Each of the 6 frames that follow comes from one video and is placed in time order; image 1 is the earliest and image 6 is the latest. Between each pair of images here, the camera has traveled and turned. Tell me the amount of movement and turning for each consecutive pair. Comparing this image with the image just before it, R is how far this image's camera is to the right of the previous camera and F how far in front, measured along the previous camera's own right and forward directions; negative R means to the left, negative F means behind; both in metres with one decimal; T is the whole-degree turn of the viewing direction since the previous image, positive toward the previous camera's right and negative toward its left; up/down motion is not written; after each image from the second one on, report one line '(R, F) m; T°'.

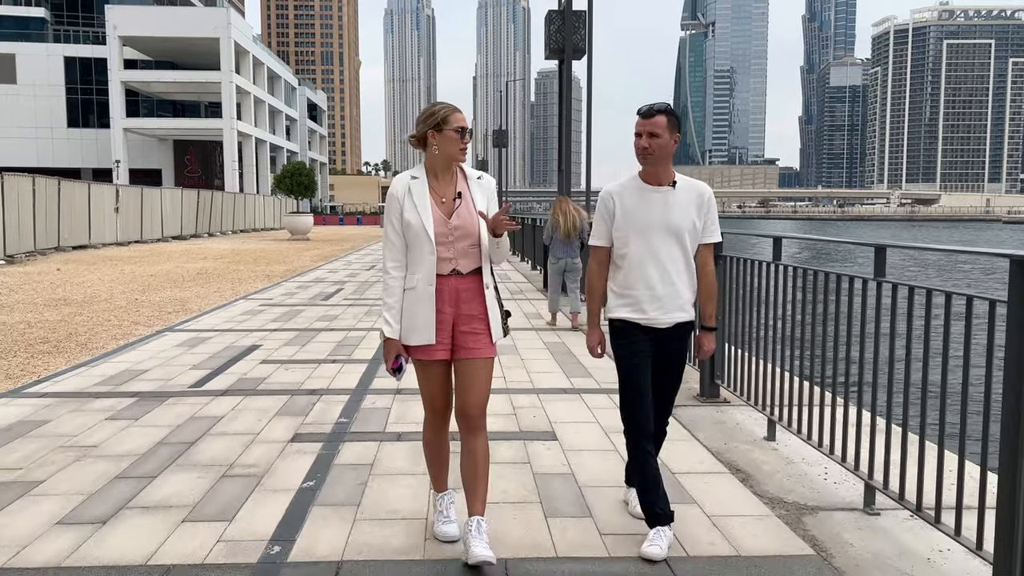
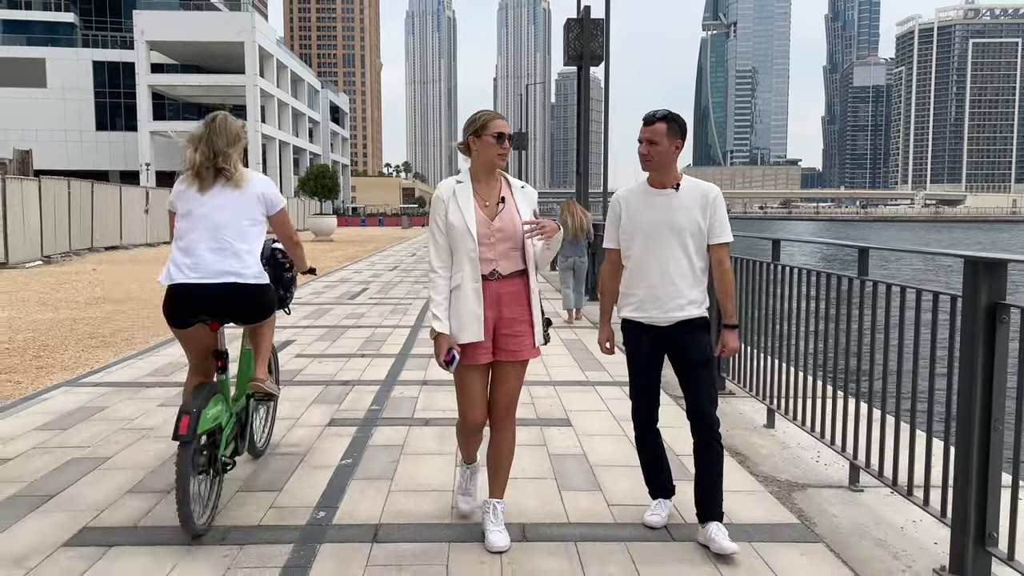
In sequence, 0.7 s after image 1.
(0.0, -0.4) m; -2°
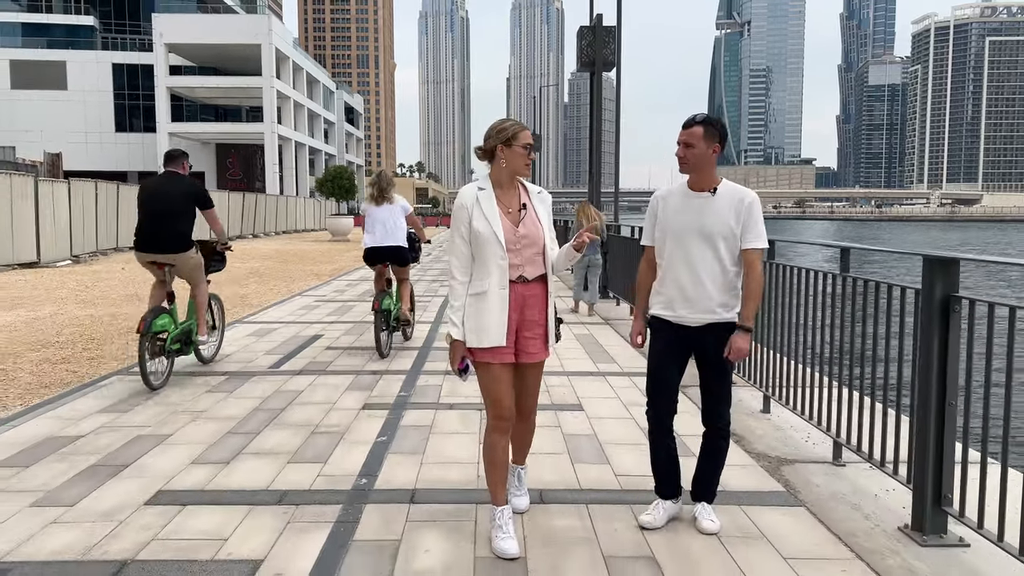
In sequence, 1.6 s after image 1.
(0.0, -0.5) m; -1°
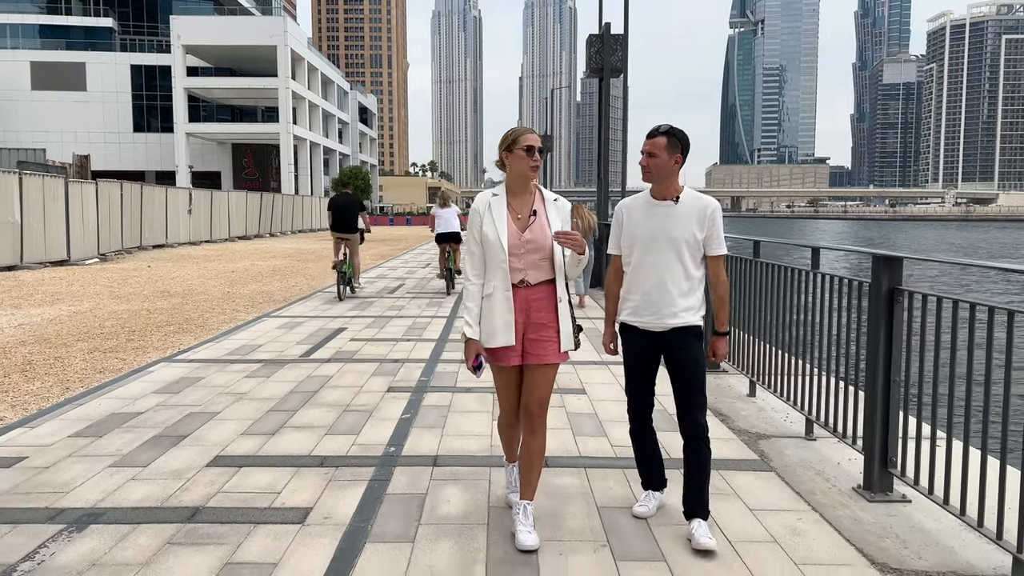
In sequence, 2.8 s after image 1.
(0.0, -0.6) m; -1°
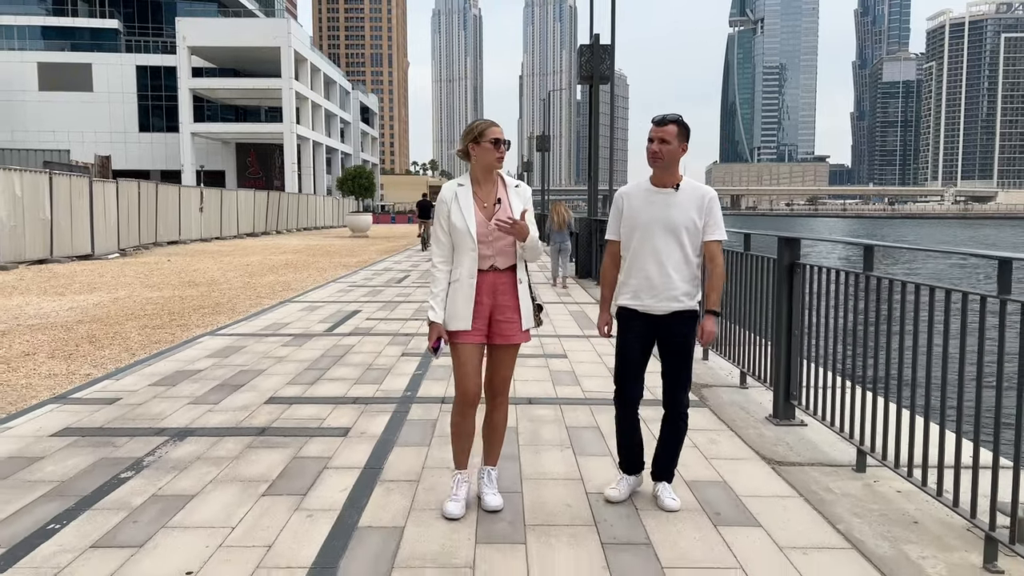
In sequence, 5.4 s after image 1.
(+0.1, -1.2) m; 0°
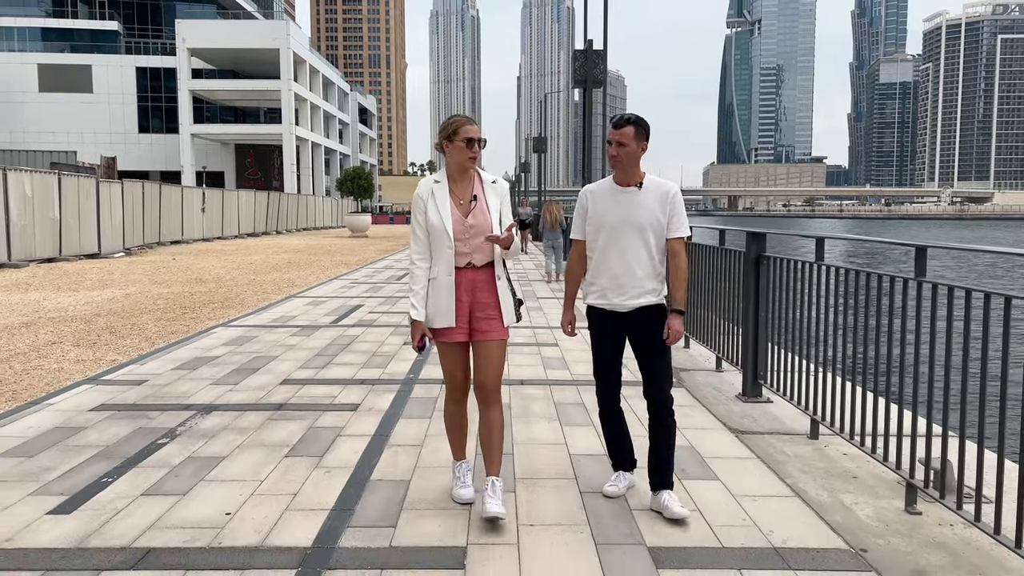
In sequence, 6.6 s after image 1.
(0.0, -0.5) m; 0°
